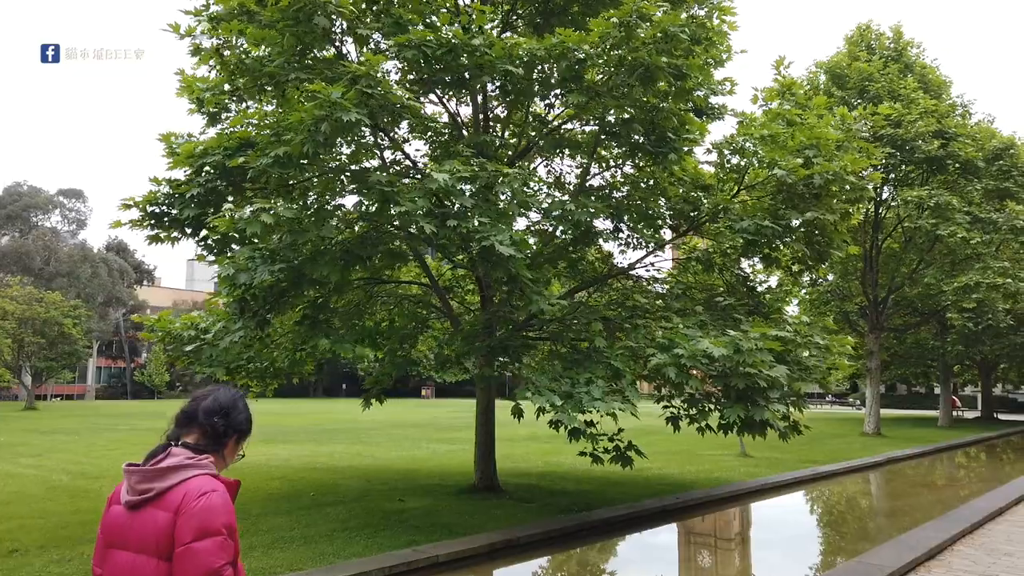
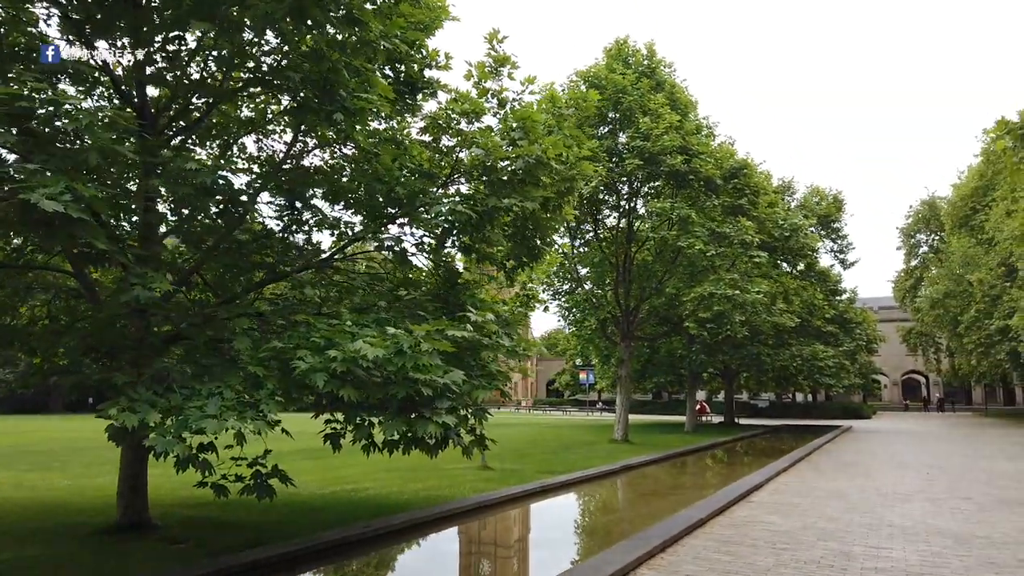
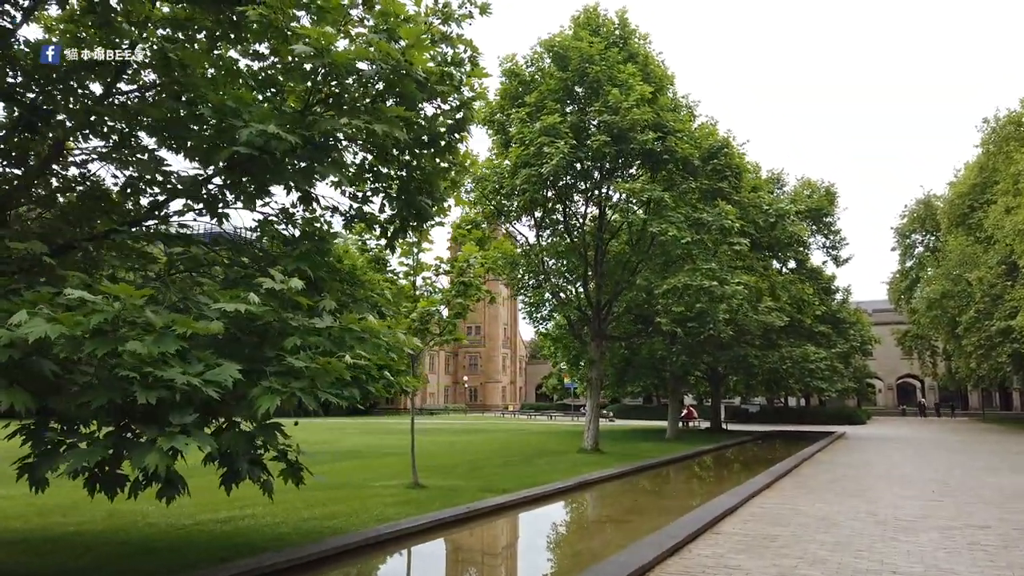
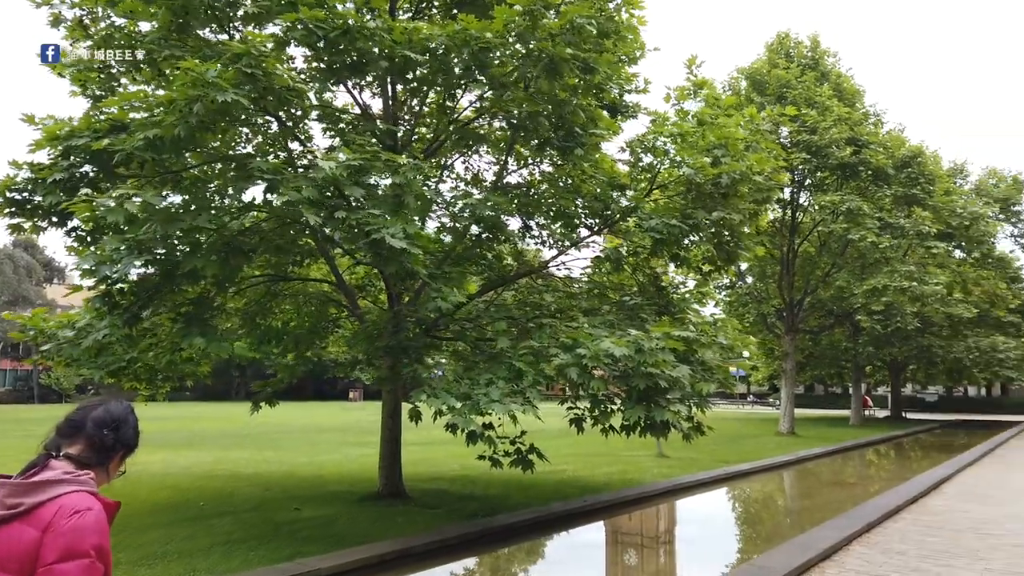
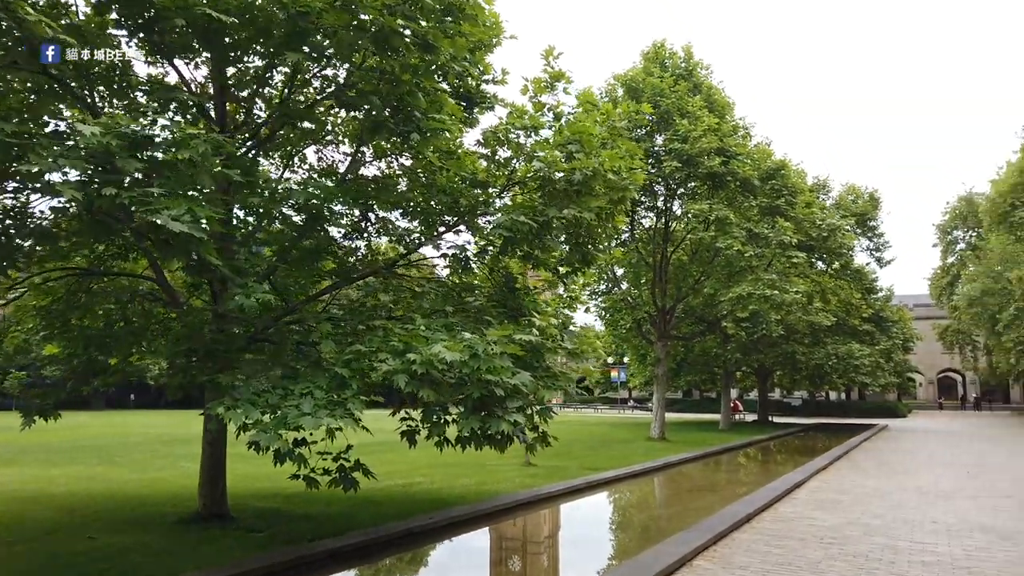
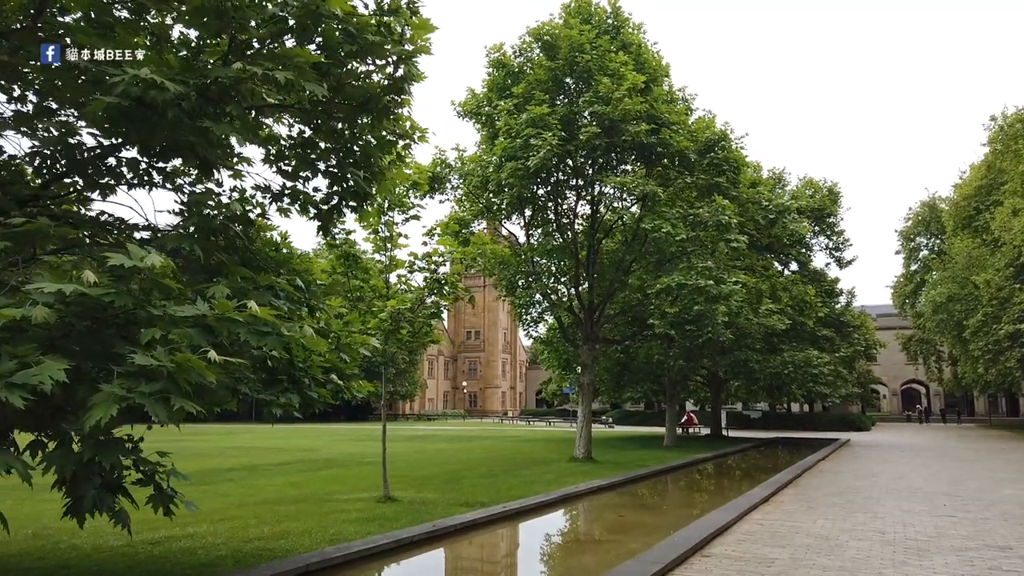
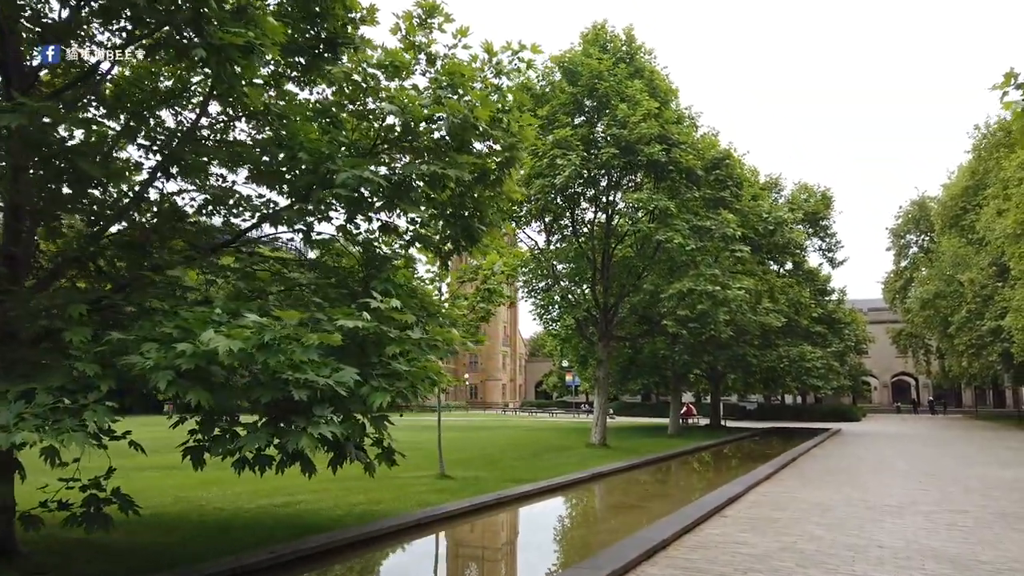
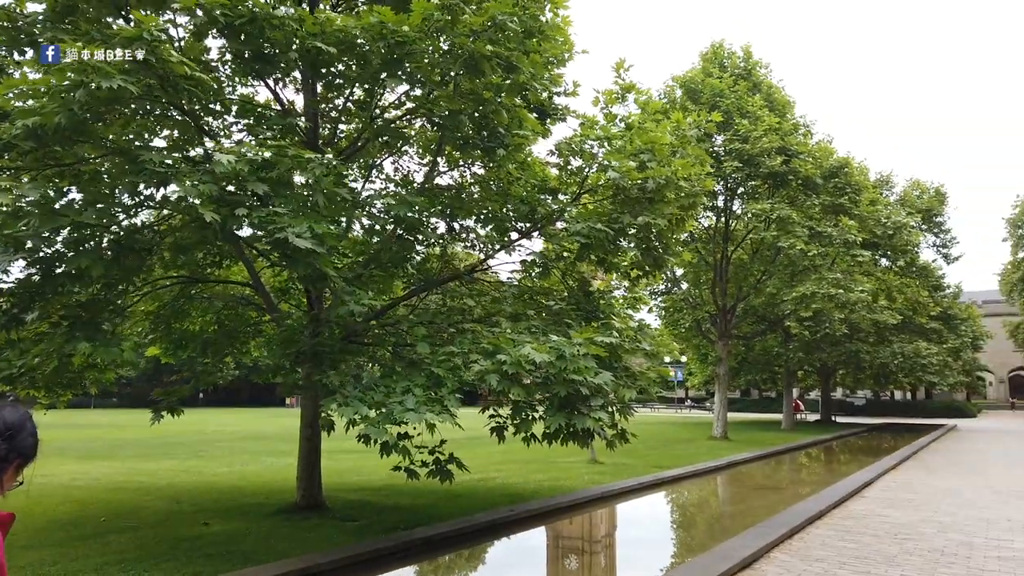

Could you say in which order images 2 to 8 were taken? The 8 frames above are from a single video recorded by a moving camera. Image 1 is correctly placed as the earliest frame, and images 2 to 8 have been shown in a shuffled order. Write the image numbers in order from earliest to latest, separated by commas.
4, 8, 5, 2, 7, 3, 6
